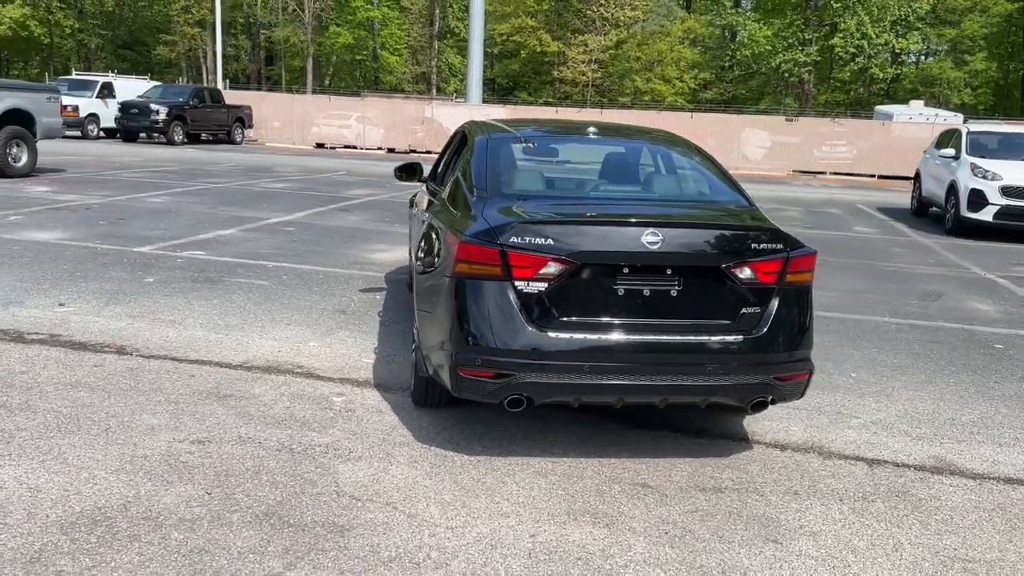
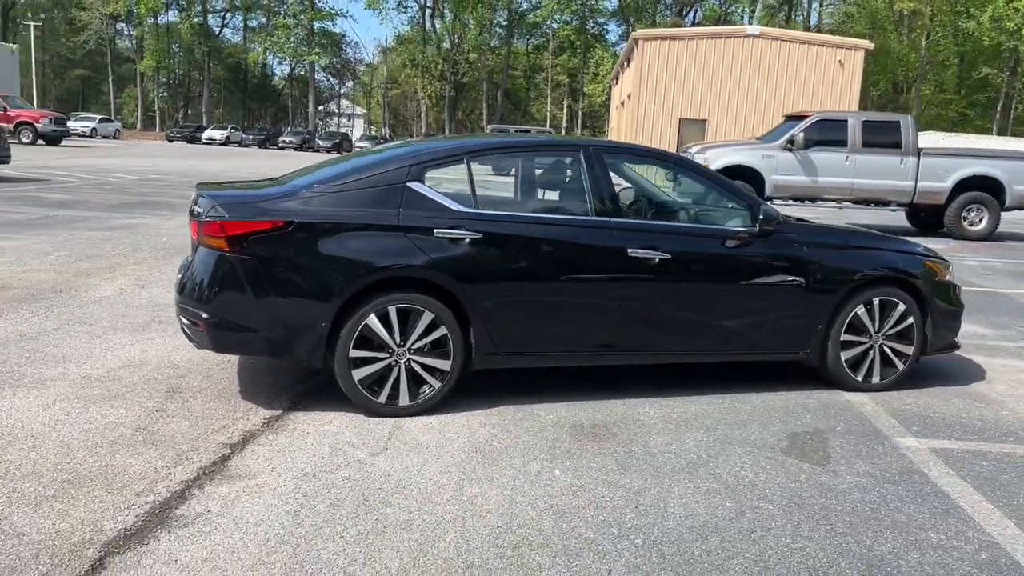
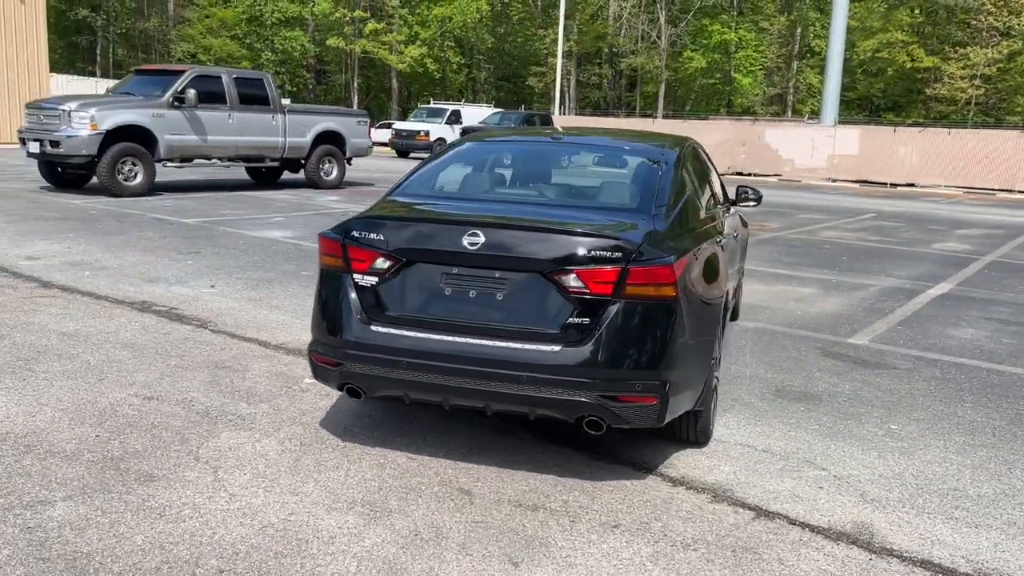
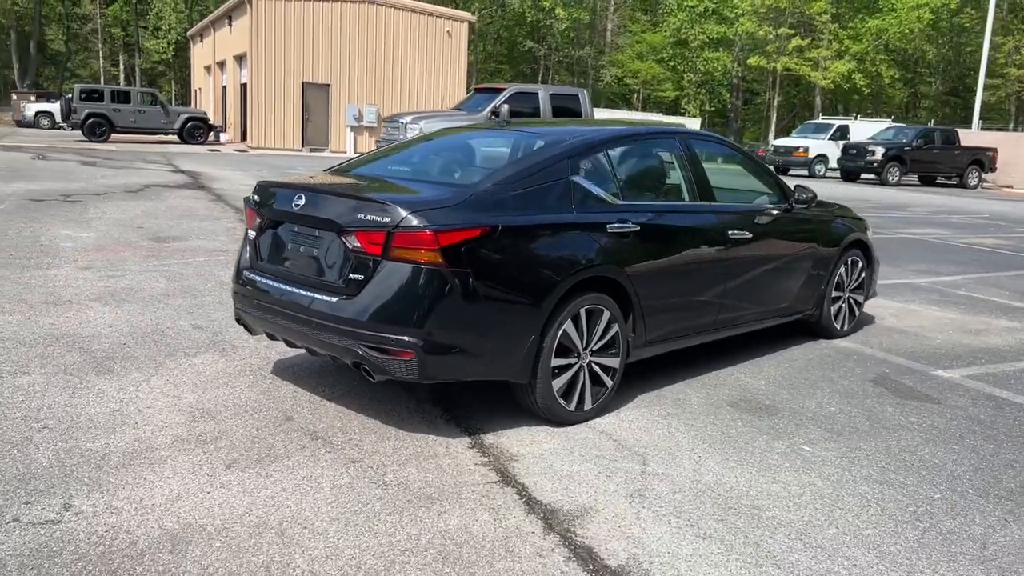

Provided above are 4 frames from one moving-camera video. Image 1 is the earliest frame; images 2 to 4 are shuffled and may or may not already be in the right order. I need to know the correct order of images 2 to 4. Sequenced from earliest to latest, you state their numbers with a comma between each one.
3, 4, 2
